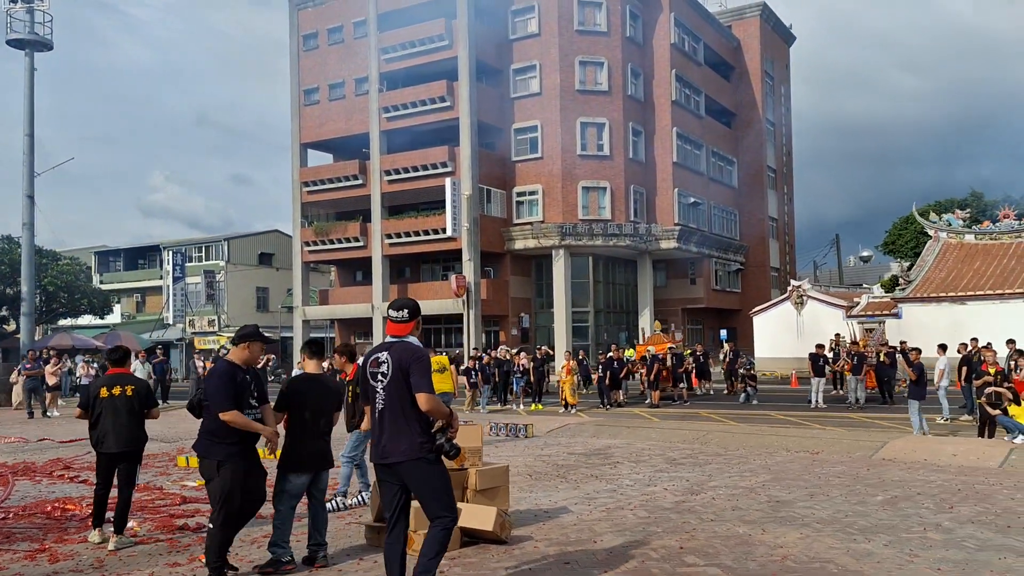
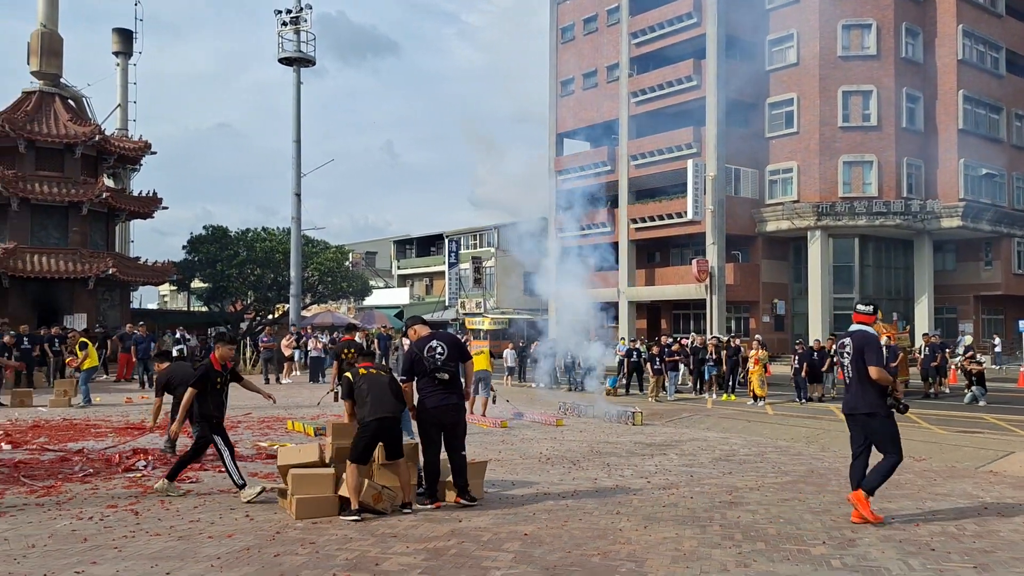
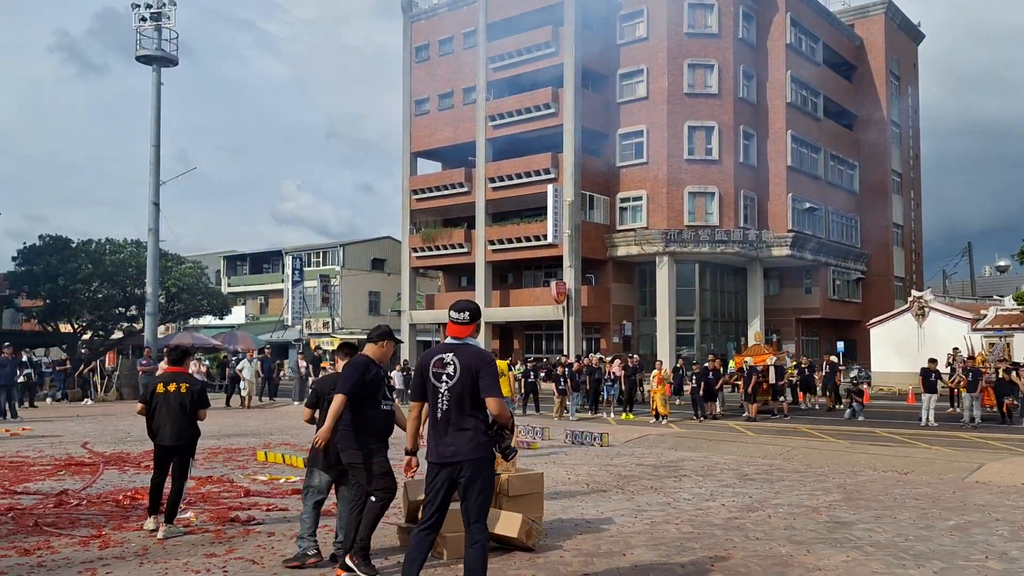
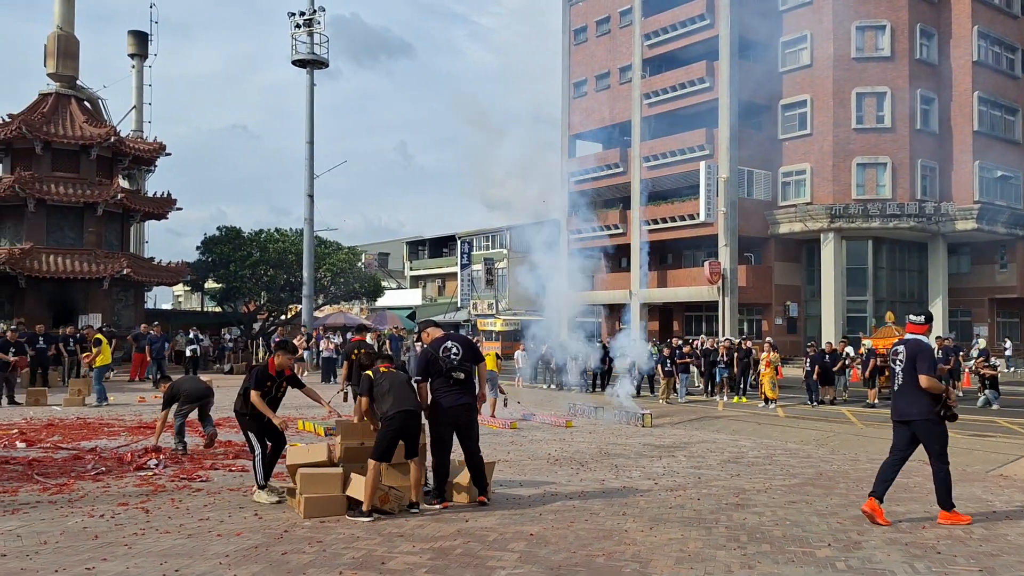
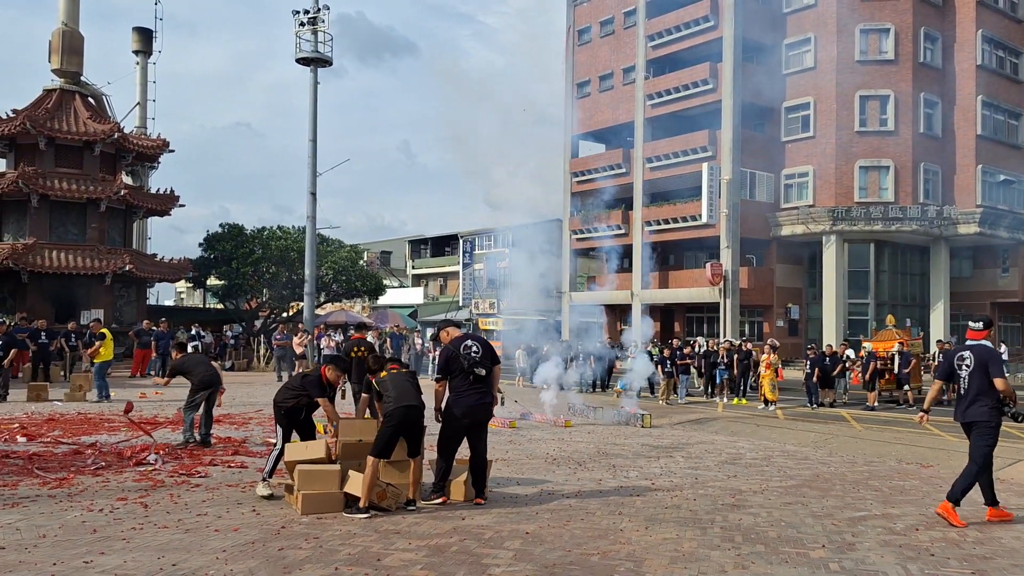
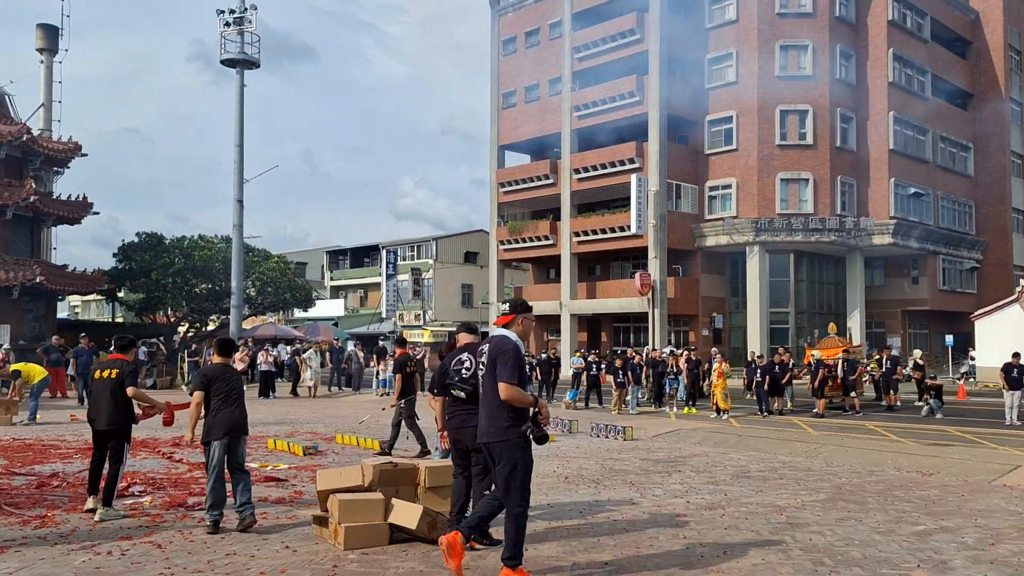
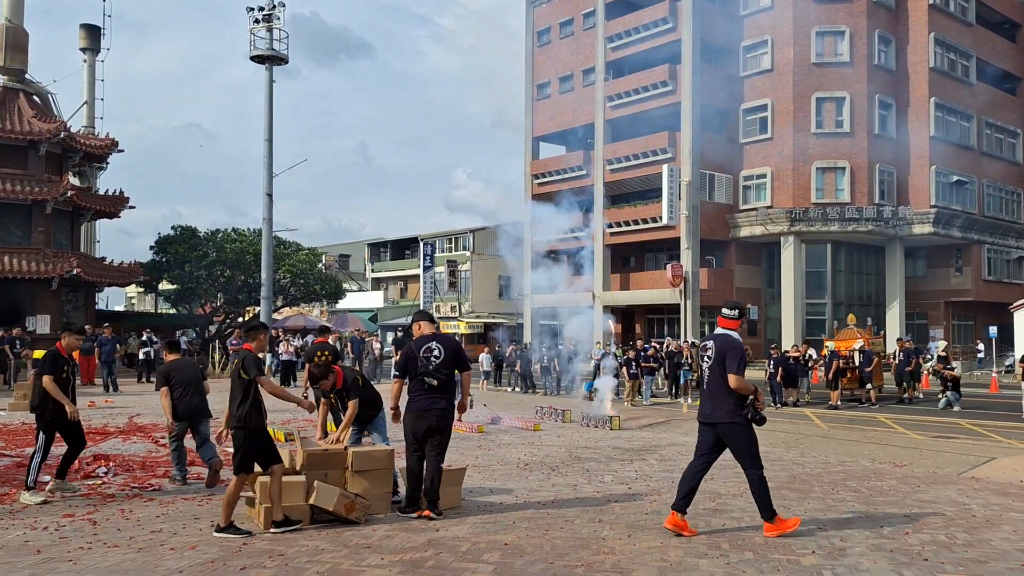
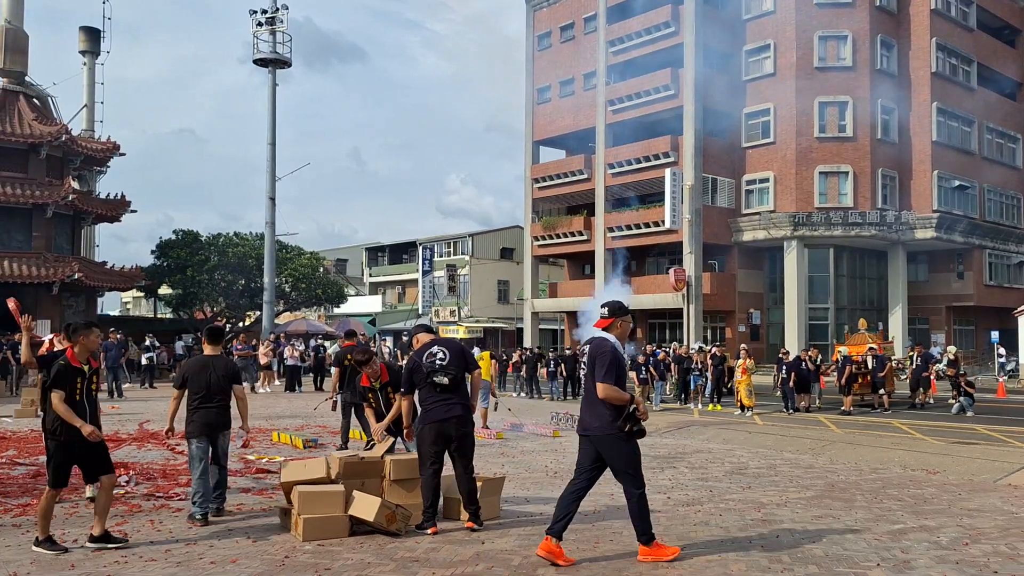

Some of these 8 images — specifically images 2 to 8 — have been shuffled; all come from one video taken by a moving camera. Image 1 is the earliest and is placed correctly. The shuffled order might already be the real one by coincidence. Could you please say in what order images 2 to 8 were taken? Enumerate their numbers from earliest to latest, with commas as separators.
3, 6, 8, 7, 2, 4, 5
